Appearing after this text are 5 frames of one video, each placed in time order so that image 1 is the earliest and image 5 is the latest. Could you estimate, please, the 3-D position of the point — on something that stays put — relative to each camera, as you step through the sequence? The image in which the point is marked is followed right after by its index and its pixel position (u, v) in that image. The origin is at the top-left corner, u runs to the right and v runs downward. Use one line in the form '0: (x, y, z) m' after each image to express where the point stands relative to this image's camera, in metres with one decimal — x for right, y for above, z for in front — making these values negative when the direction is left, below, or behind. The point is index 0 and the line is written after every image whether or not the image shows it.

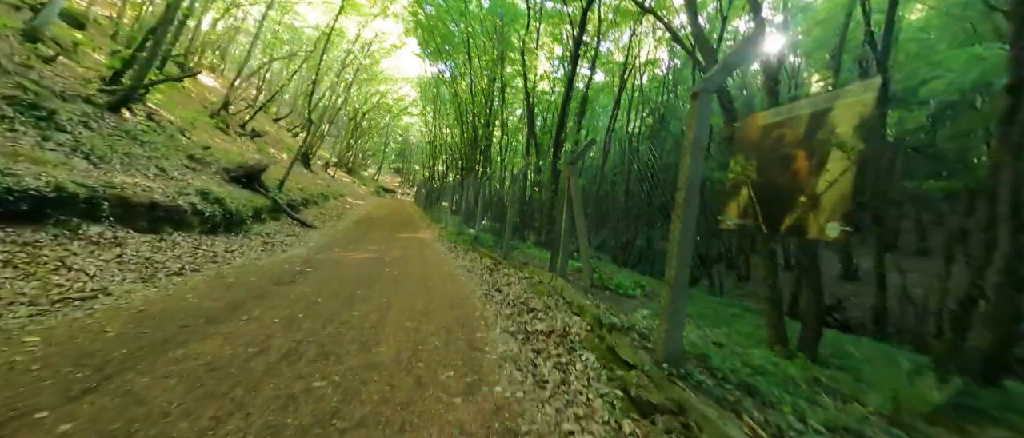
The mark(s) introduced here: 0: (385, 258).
0: (-3.7, -1.2, +9.9) m
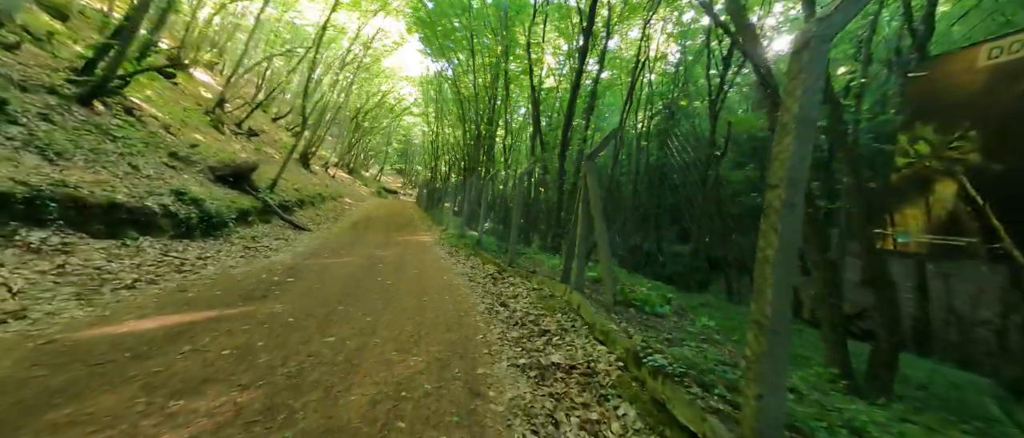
0: (-3.6, -1.2, +9.1) m
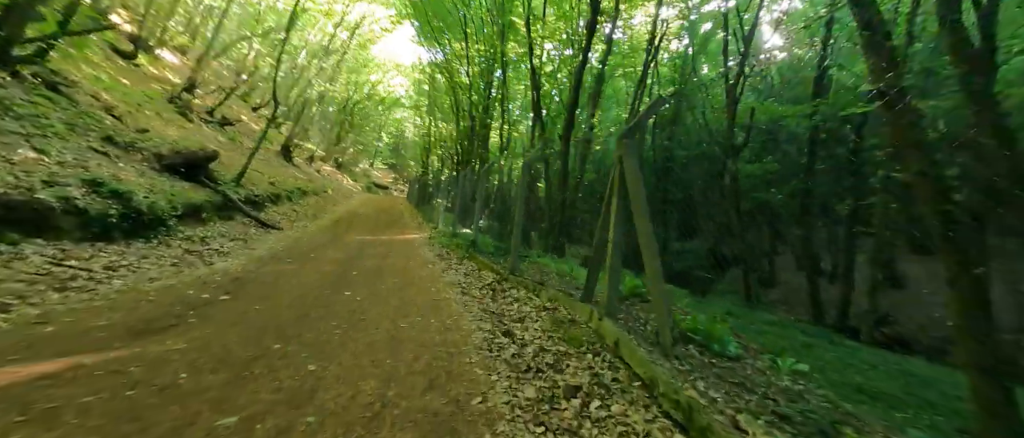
0: (-3.6, -1.2, +7.5) m
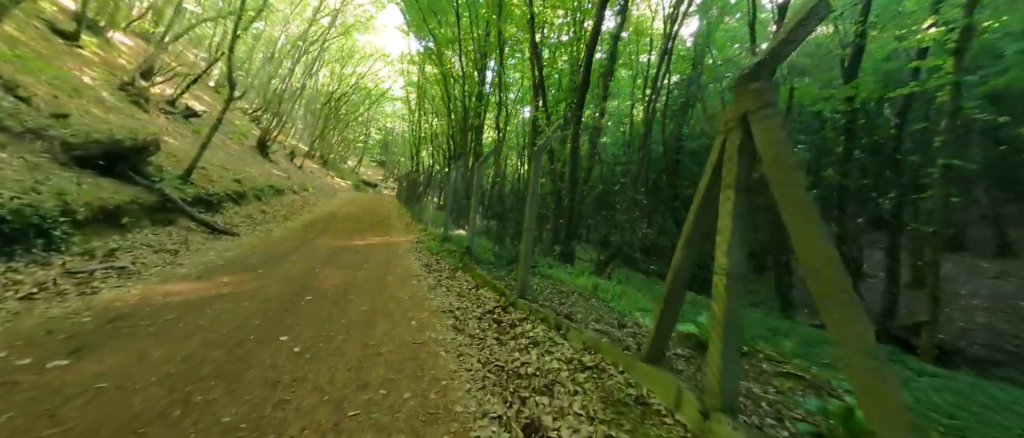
0: (-3.4, -1.3, +5.6) m
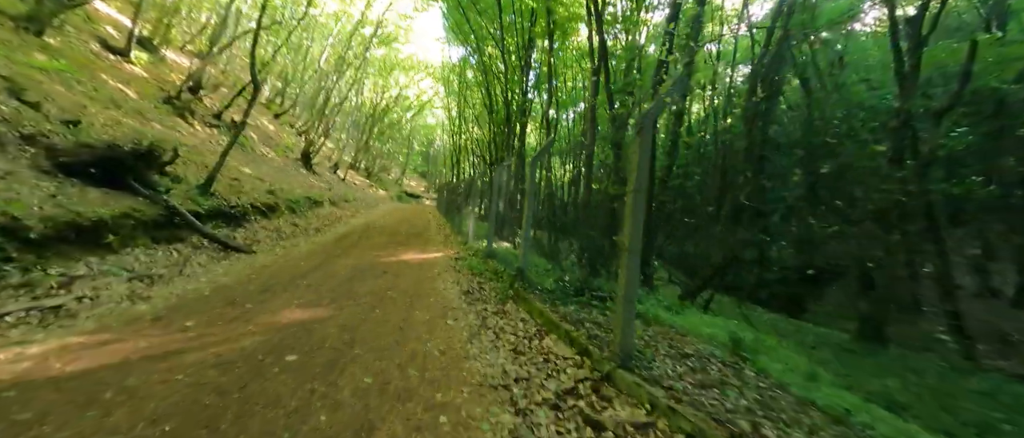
0: (-2.5, -1.5, +3.7) m
